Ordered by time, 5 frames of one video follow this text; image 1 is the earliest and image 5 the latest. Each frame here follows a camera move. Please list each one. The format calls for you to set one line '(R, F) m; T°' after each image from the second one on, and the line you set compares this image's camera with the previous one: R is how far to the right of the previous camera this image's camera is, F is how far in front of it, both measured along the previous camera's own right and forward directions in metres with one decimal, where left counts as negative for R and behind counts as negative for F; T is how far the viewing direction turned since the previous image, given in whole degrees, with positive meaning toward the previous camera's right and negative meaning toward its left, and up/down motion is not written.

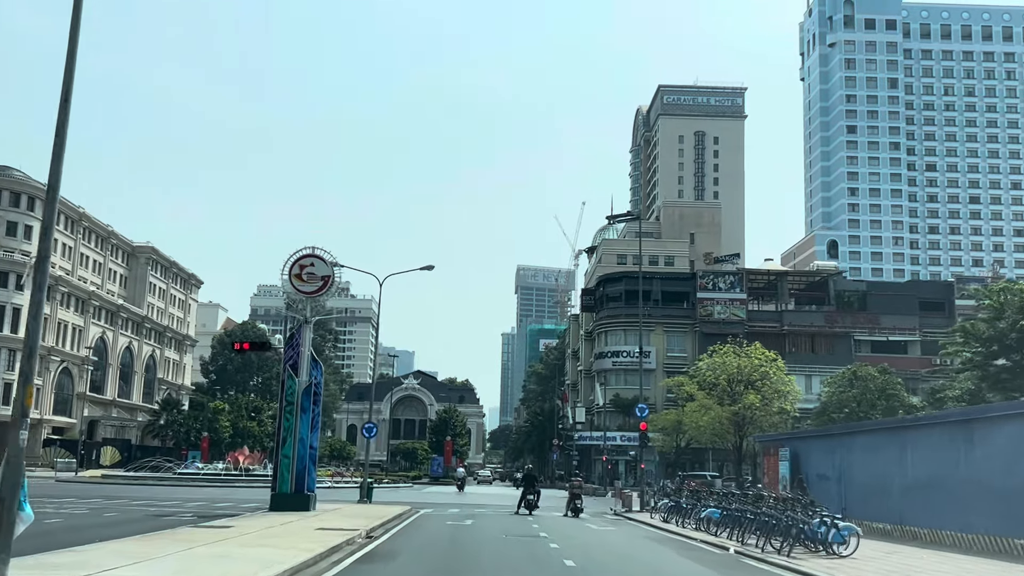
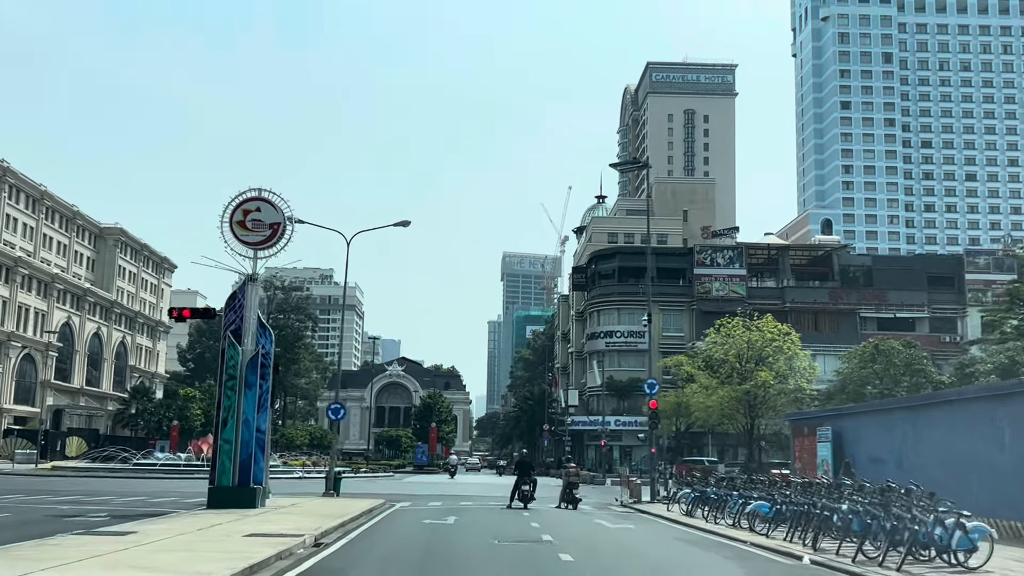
(-0.1, +4.7) m; +1°
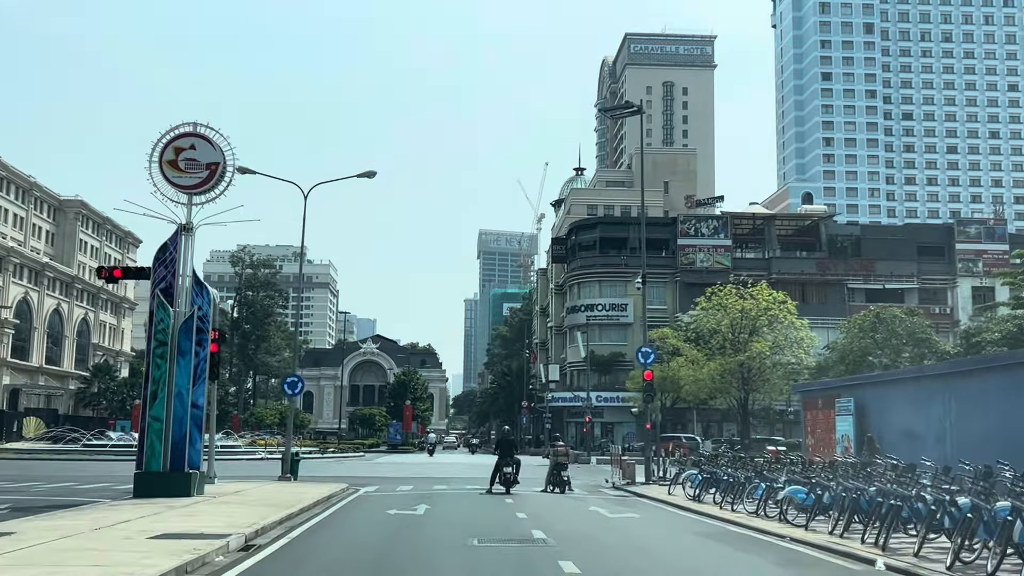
(-0.1, +3.2) m; +1°
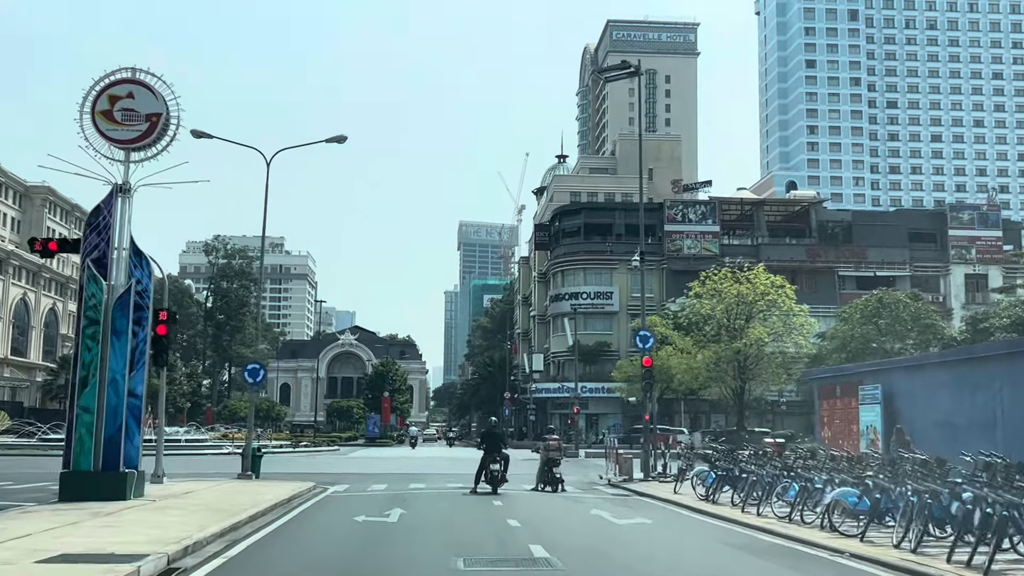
(-0.1, +2.5) m; +1°
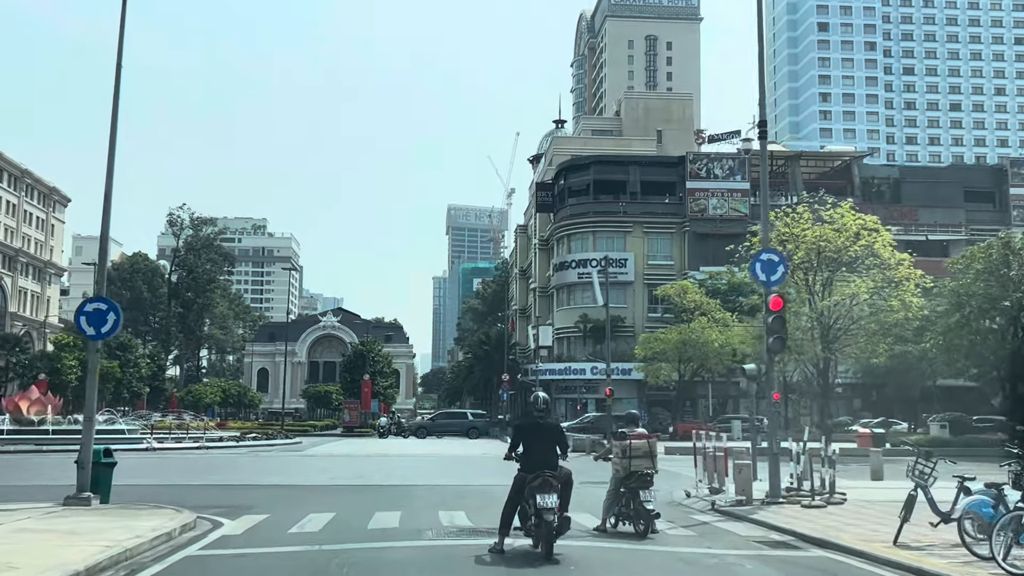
(-0.8, +9.9) m; +1°
